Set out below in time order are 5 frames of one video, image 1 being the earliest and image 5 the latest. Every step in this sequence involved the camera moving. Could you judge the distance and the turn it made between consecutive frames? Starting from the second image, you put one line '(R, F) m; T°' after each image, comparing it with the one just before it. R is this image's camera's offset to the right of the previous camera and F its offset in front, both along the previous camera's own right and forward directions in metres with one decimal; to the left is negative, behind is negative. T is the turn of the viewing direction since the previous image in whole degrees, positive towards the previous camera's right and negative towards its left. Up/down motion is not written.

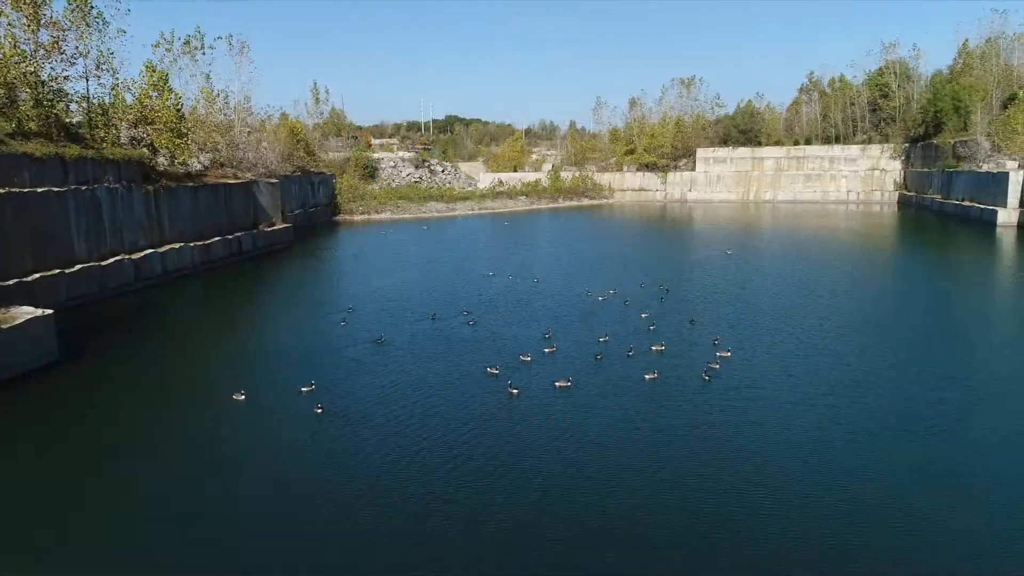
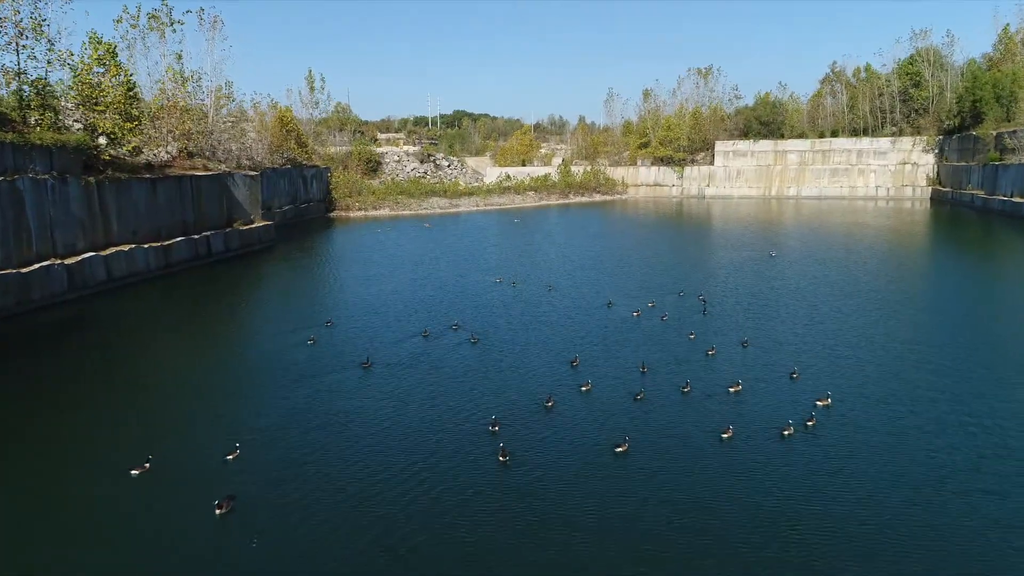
(0.0, +3.7) m; -1°
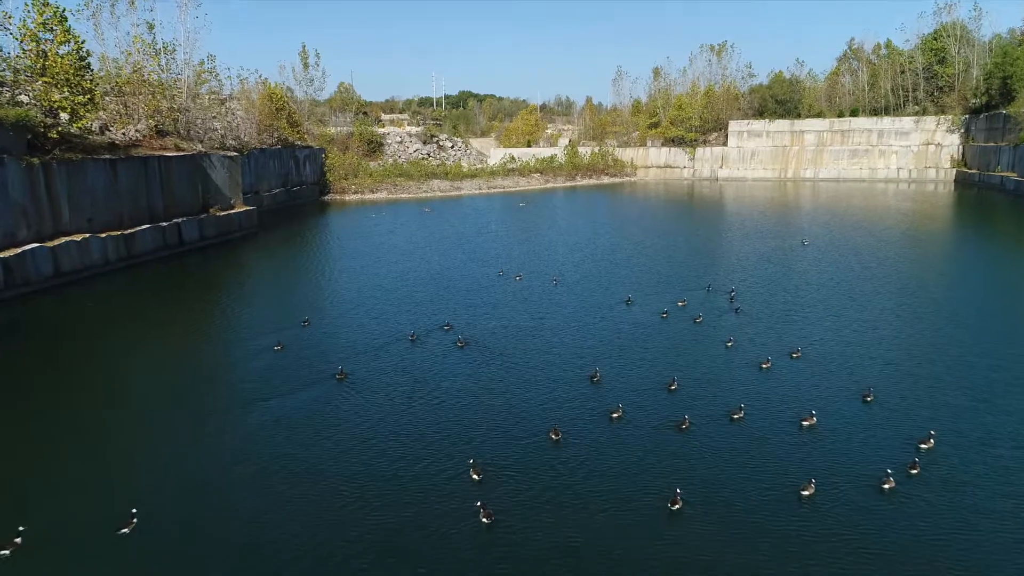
(+0.1, +2.4) m; 0°
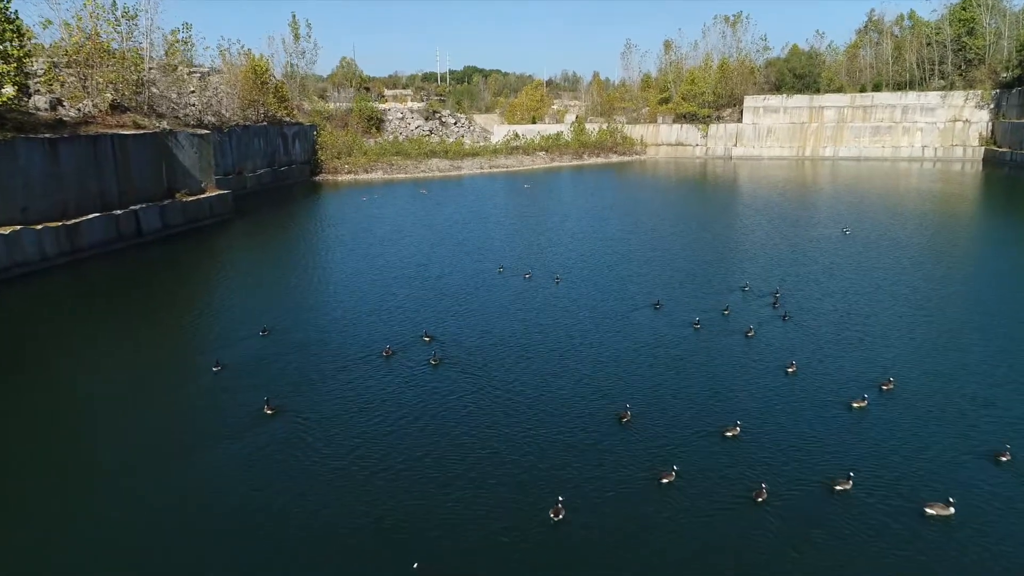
(+0.2, +2.7) m; 0°
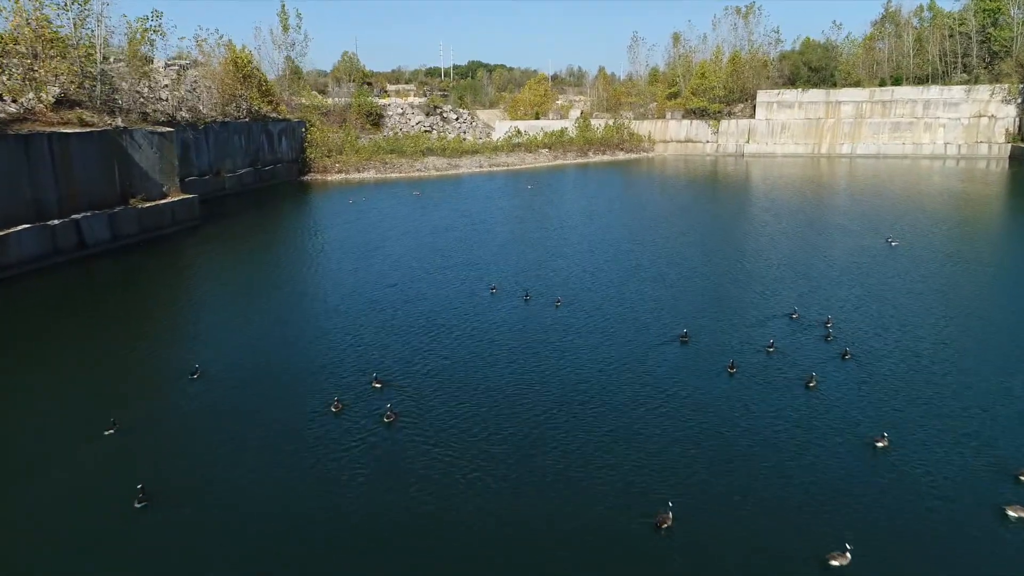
(+0.2, +2.6) m; 0°
